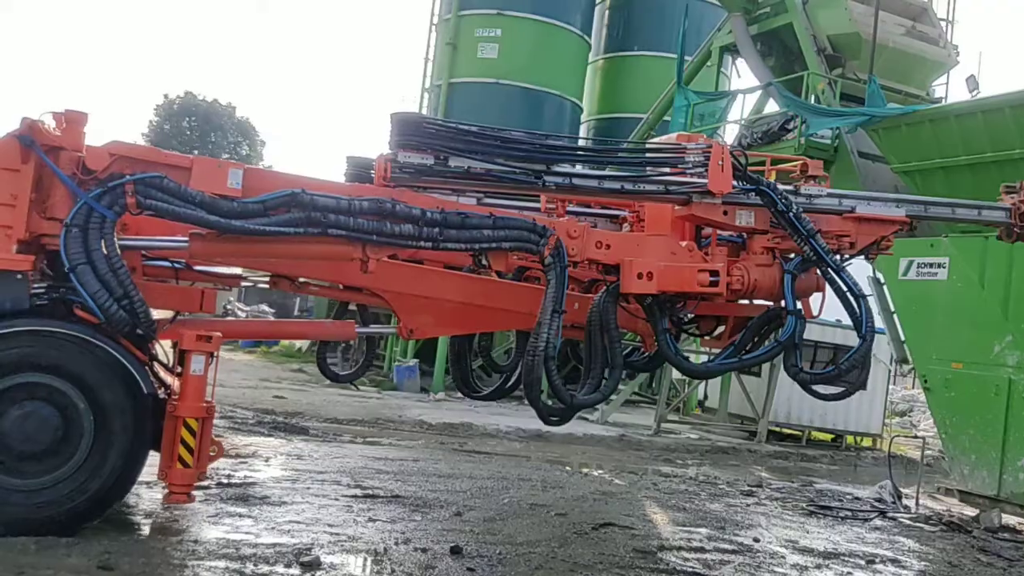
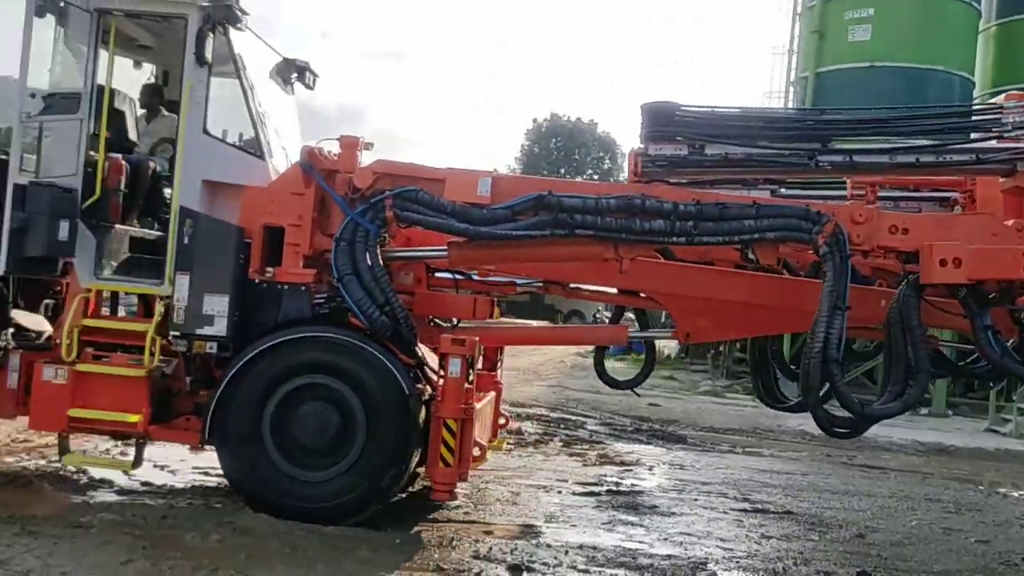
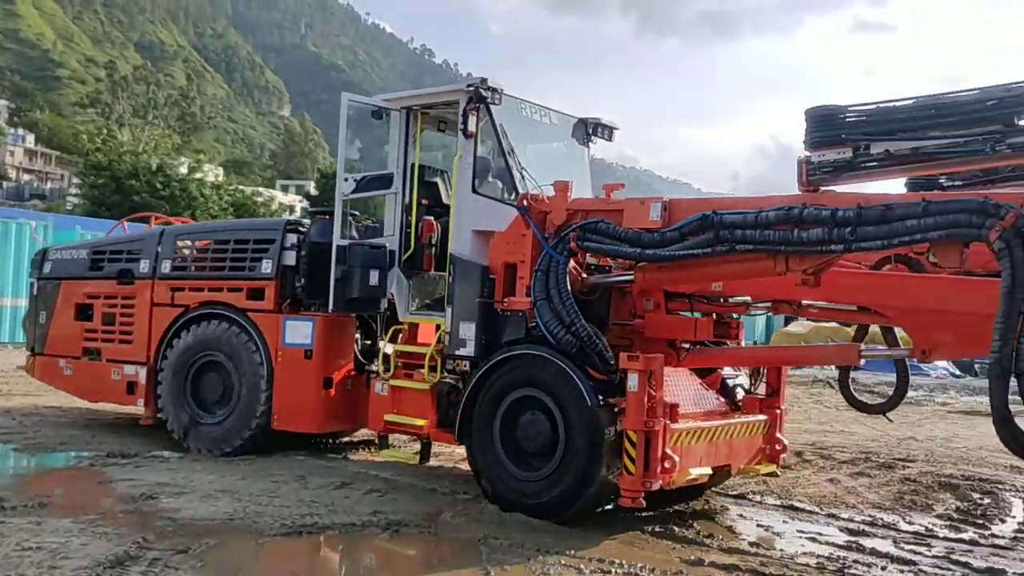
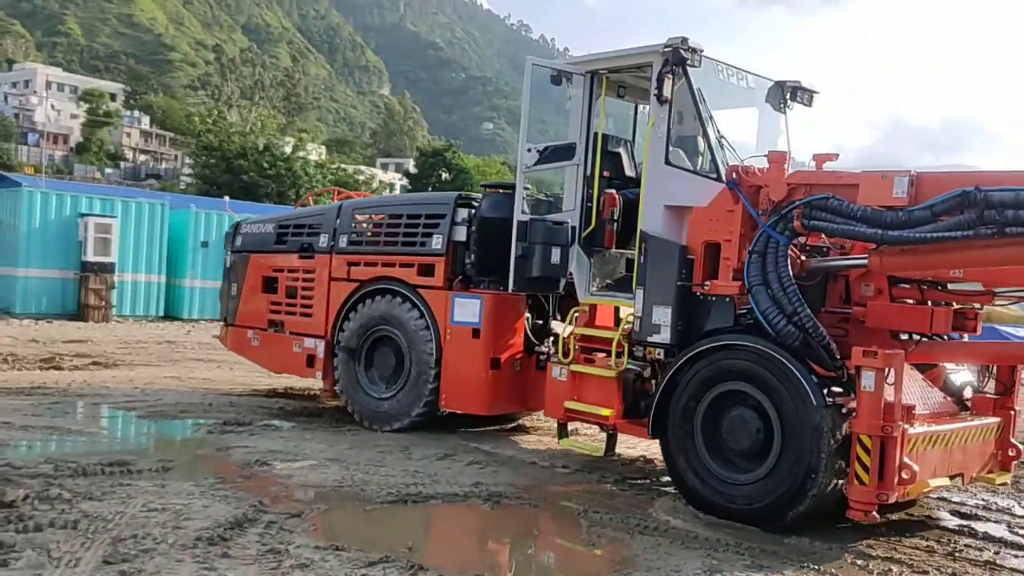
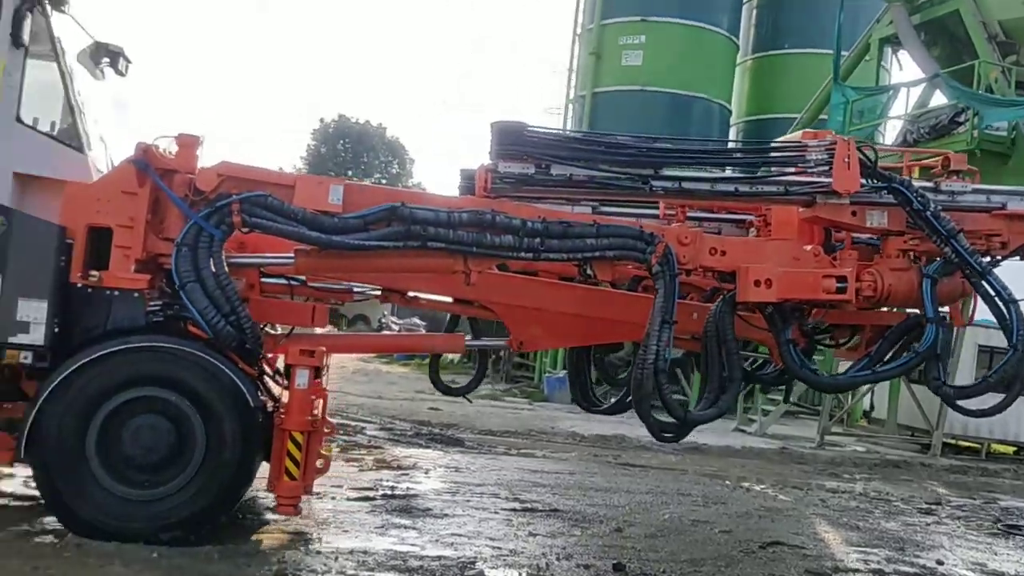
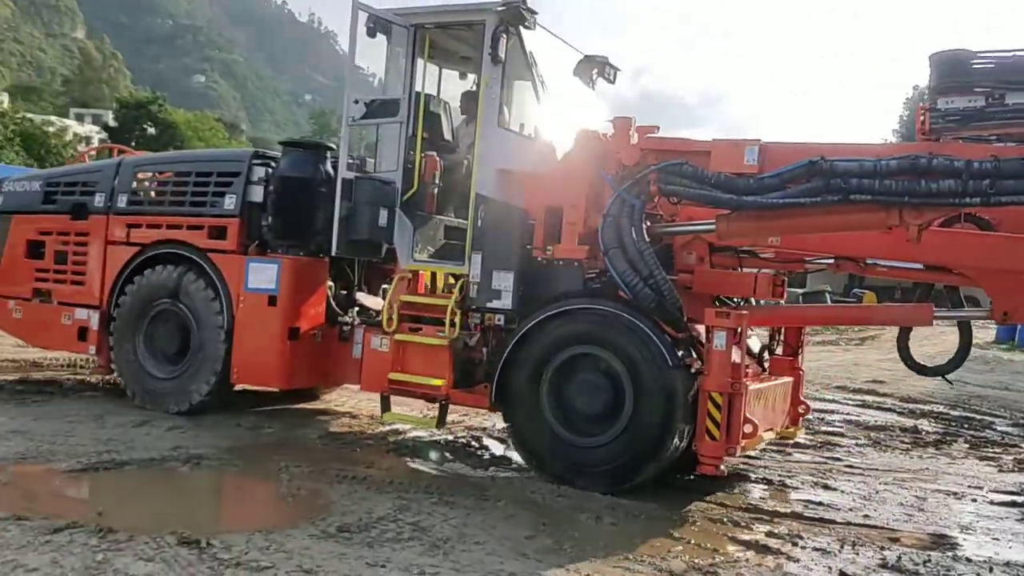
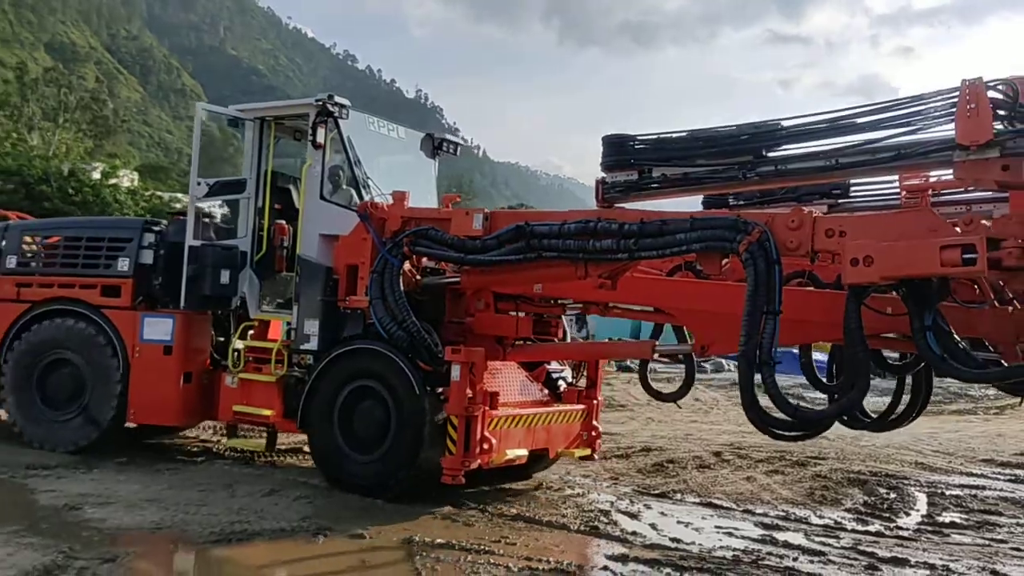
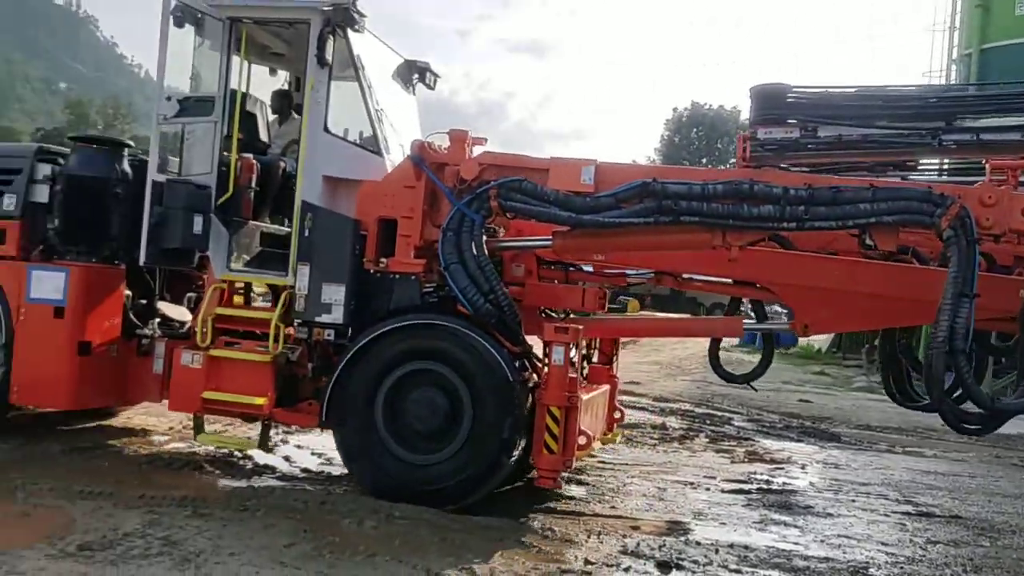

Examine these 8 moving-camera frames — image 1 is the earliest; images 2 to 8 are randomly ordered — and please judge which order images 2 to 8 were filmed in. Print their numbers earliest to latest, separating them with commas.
5, 2, 8, 6, 4, 3, 7
